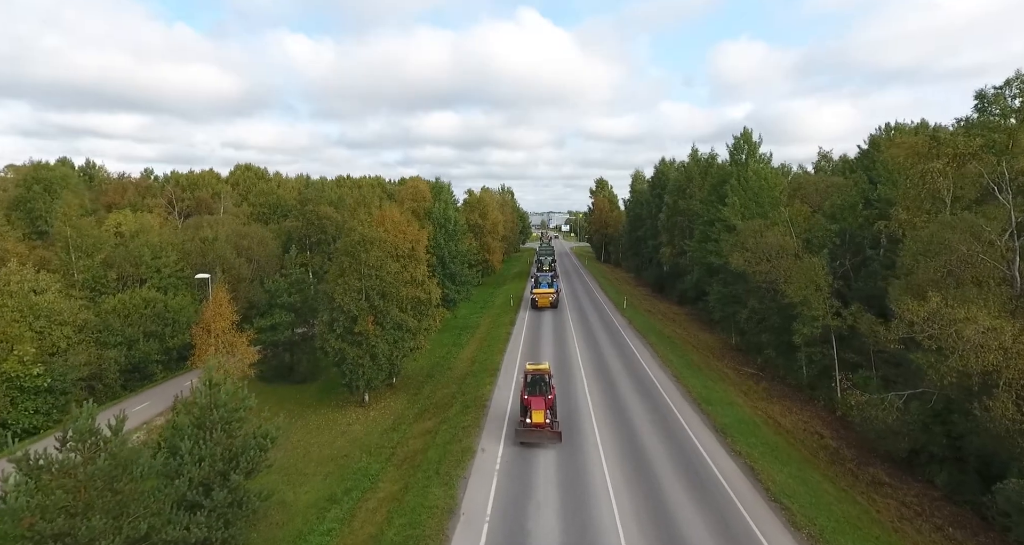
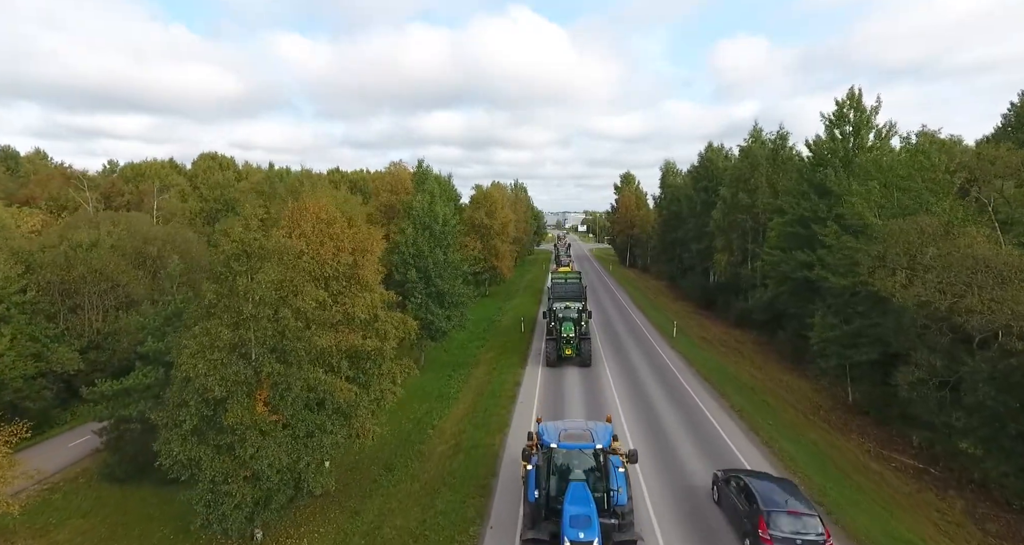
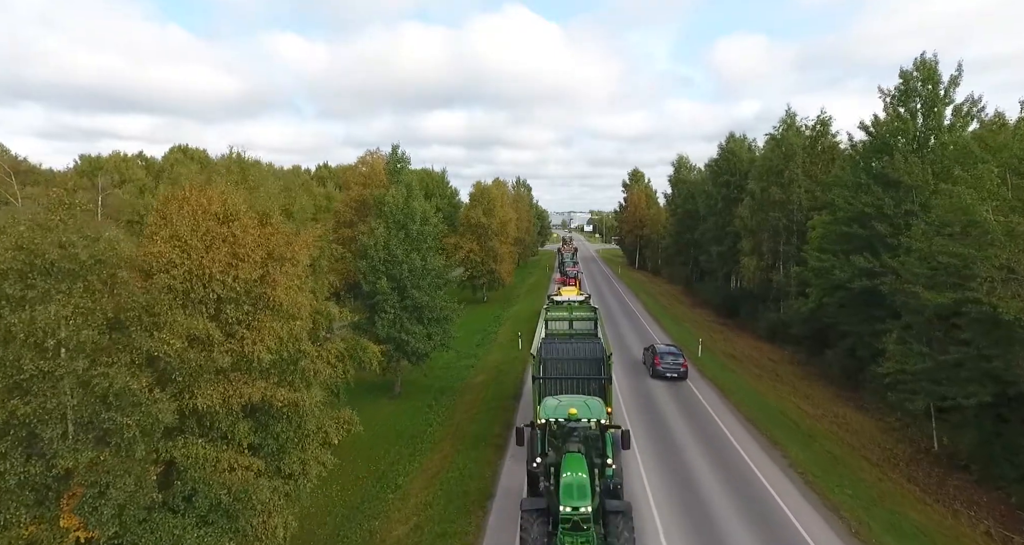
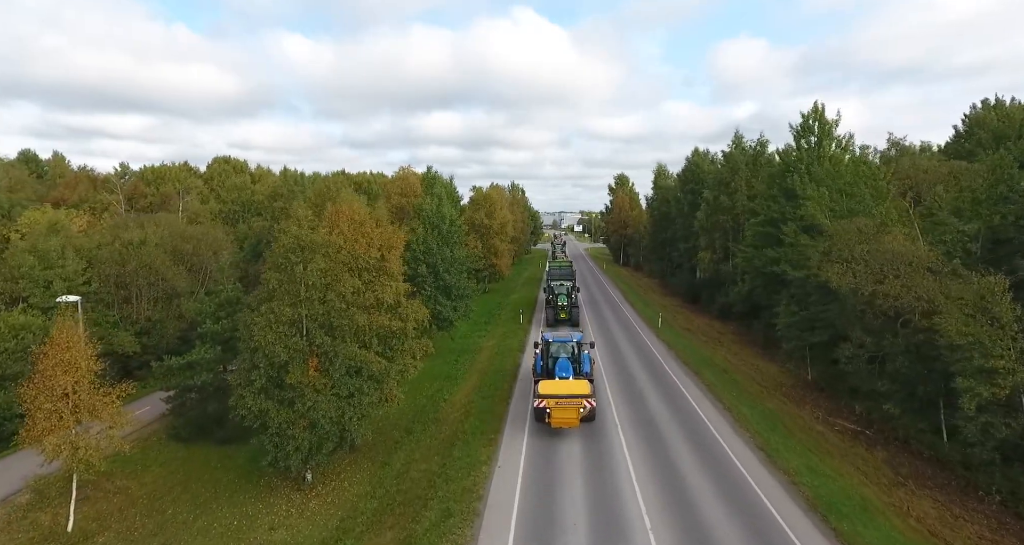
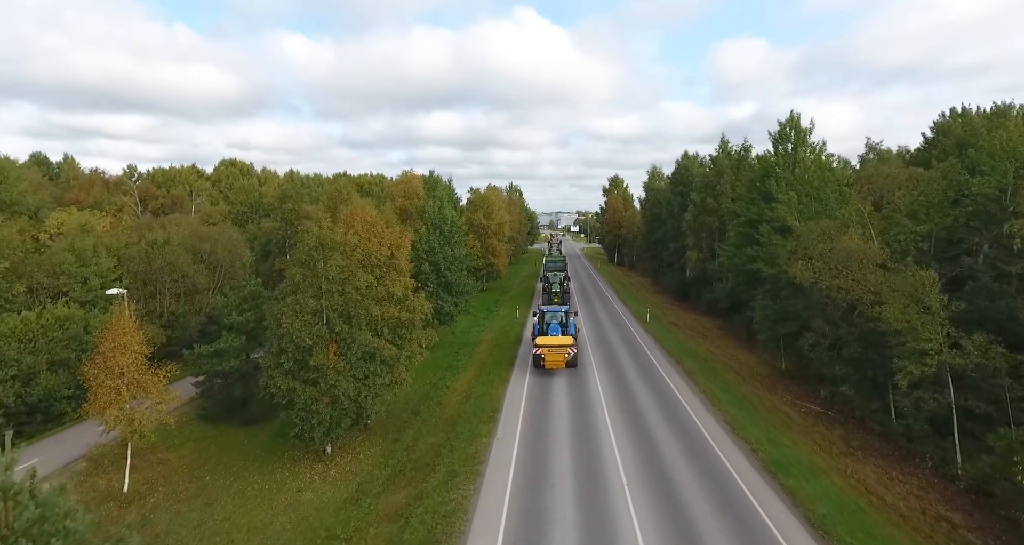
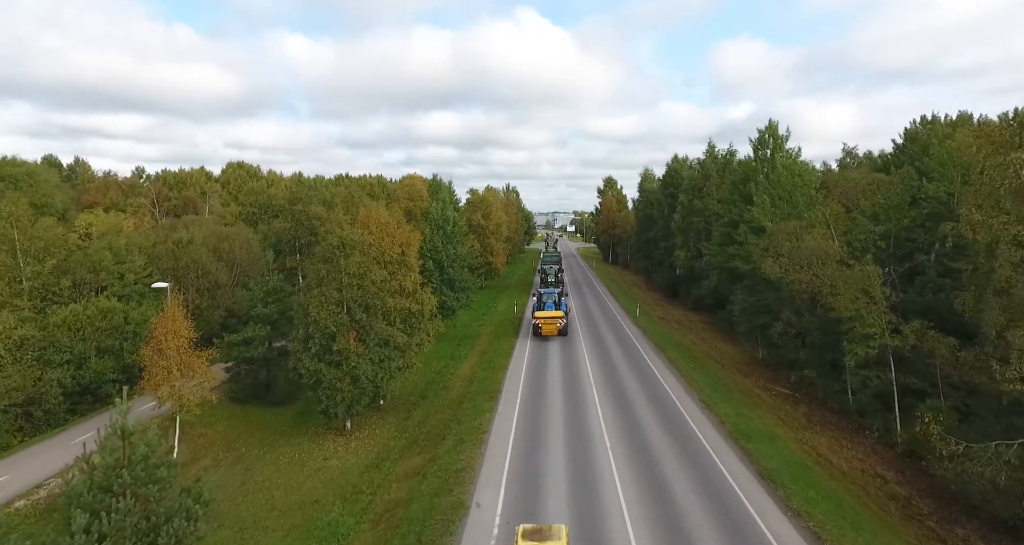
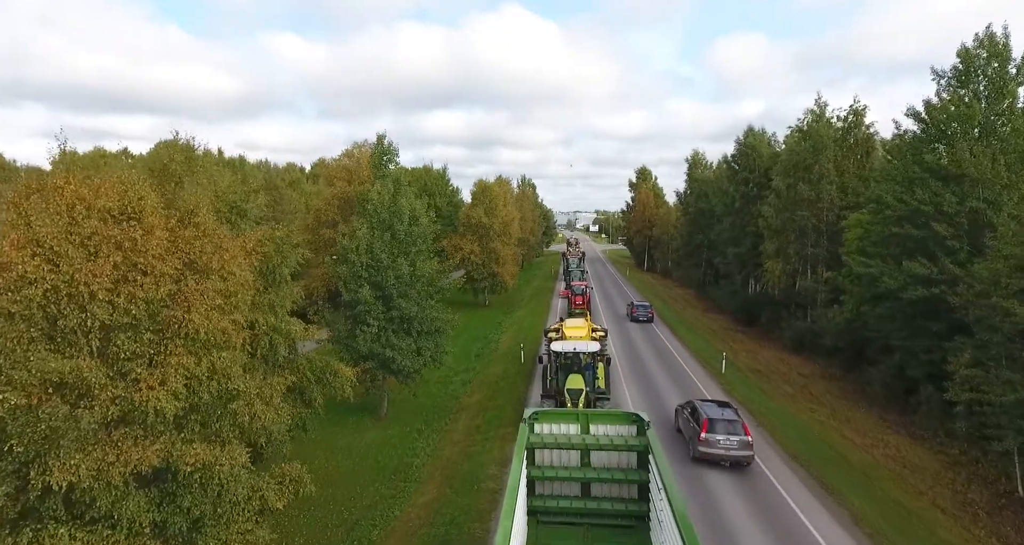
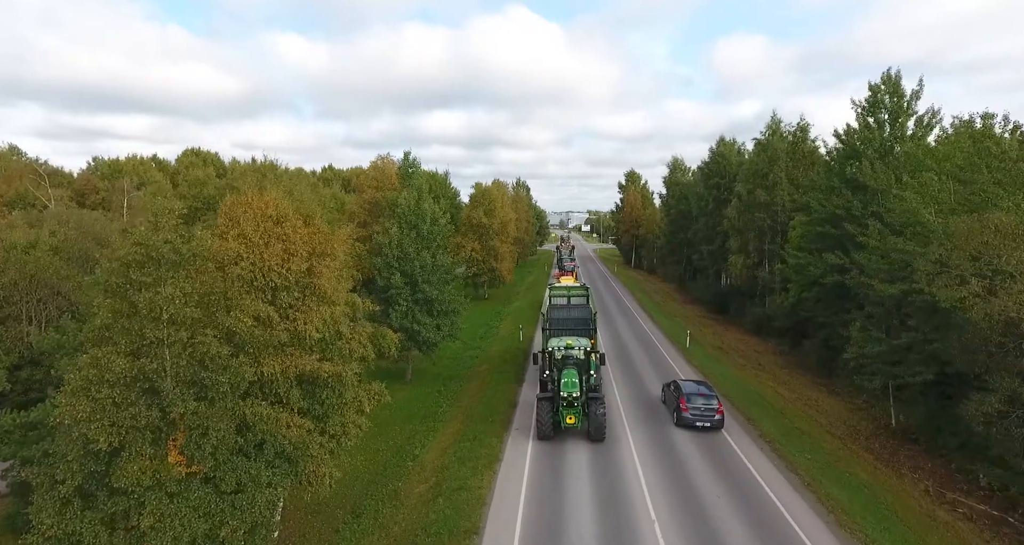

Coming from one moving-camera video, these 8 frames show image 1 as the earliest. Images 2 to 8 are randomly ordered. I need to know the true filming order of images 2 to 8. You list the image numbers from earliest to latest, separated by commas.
6, 5, 4, 2, 8, 3, 7
